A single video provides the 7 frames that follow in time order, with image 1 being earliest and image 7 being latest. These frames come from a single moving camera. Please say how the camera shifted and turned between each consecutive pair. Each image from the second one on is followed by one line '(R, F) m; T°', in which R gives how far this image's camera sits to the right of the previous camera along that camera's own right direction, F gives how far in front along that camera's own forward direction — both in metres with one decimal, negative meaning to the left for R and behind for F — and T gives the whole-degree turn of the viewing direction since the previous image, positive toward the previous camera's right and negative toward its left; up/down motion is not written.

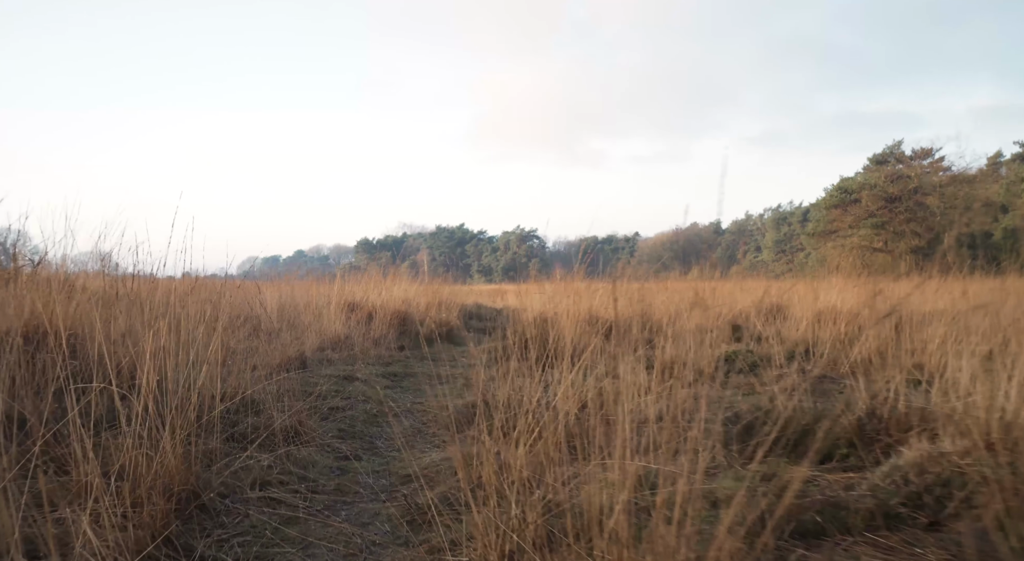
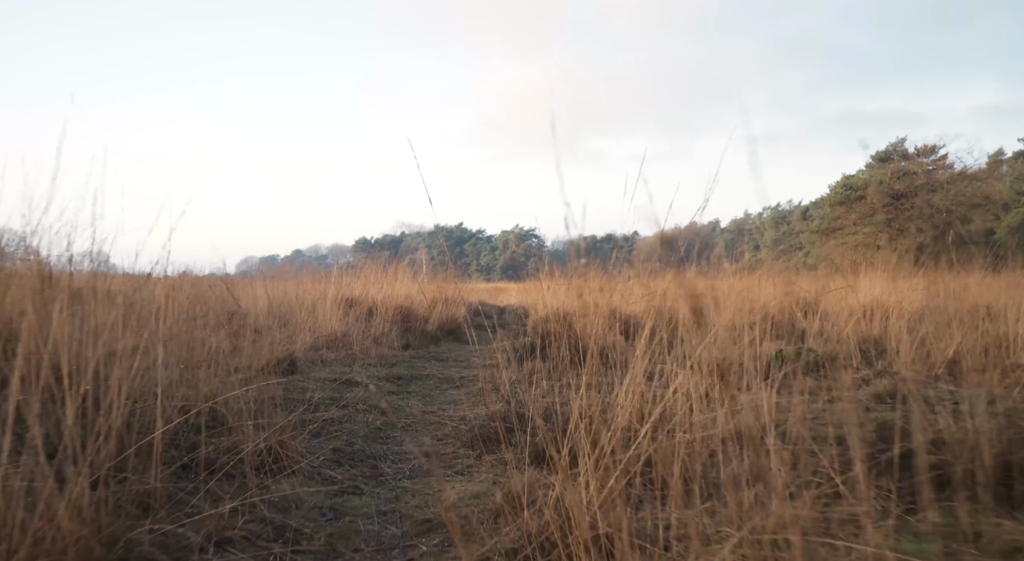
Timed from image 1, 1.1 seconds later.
(-0.2, +0.7) m; 0°
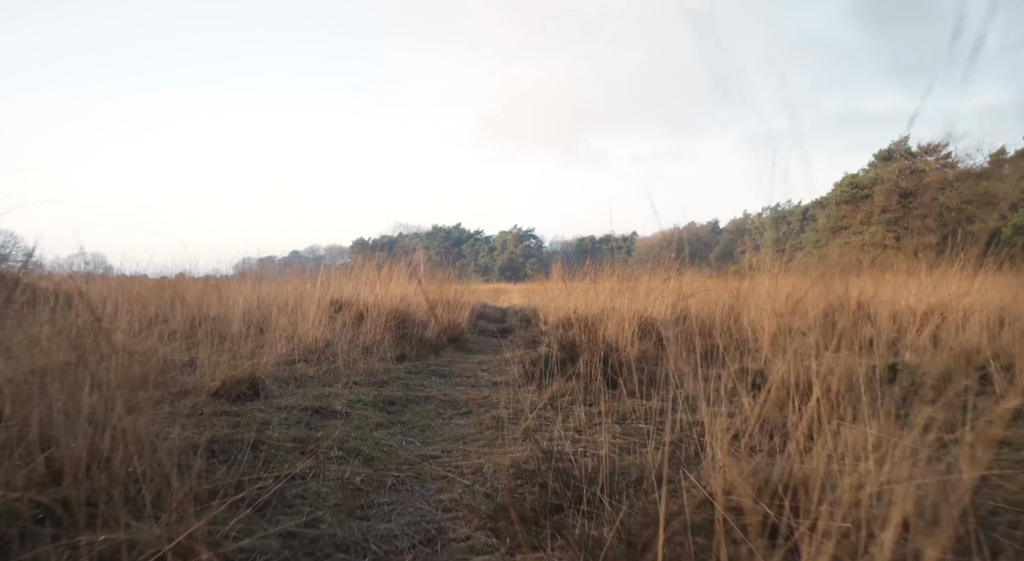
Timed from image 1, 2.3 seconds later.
(-0.1, +1.0) m; 0°
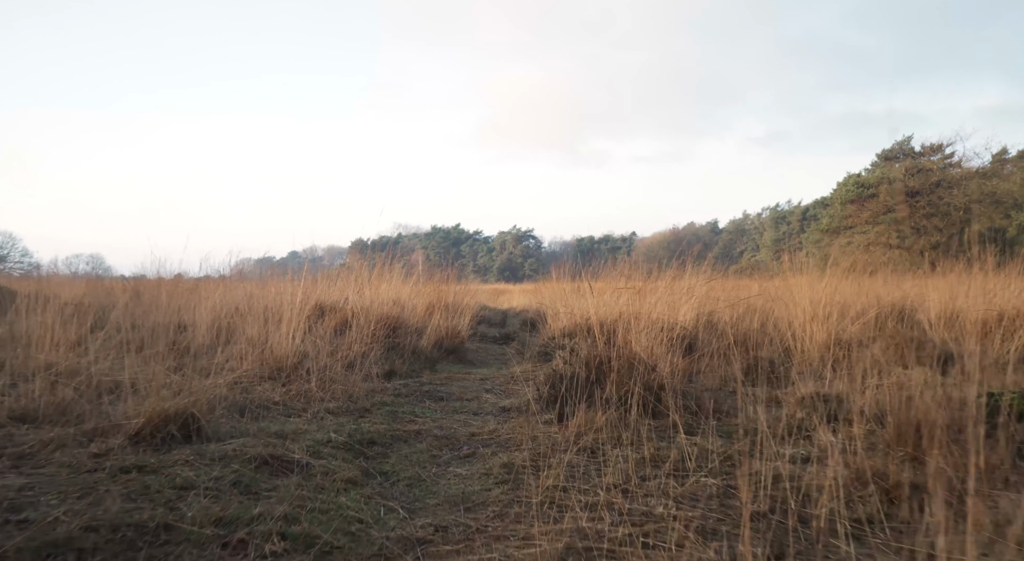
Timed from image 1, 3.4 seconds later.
(-0.1, +0.8) m; 0°
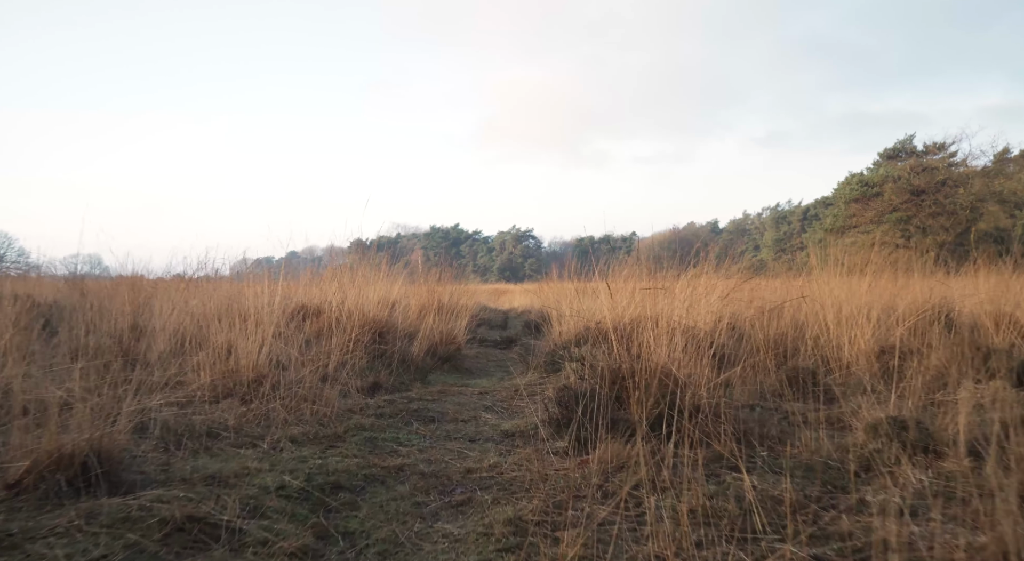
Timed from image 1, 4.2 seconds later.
(0.0, +0.6) m; 0°
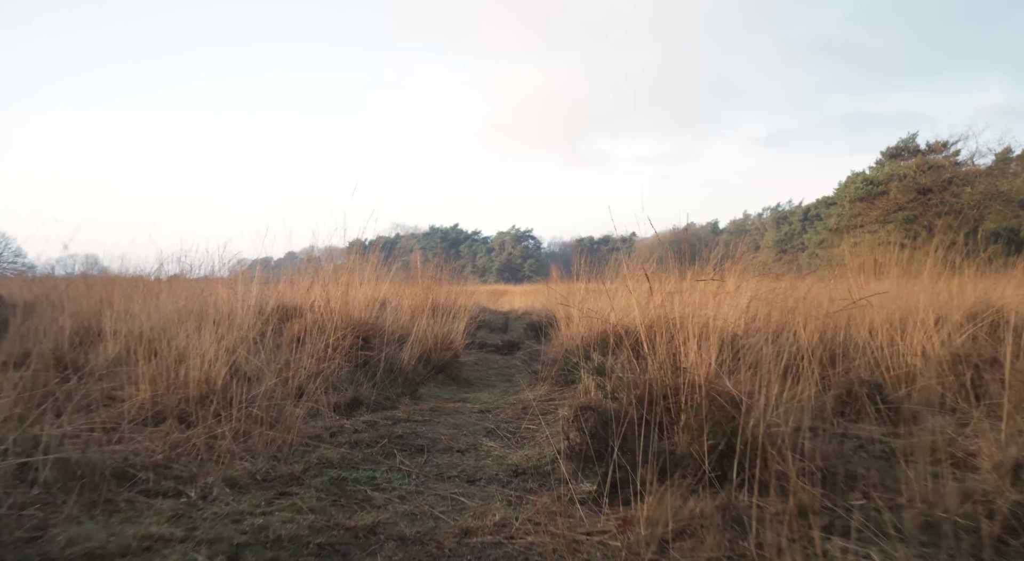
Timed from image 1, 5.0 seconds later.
(0.0, +0.7) m; 0°
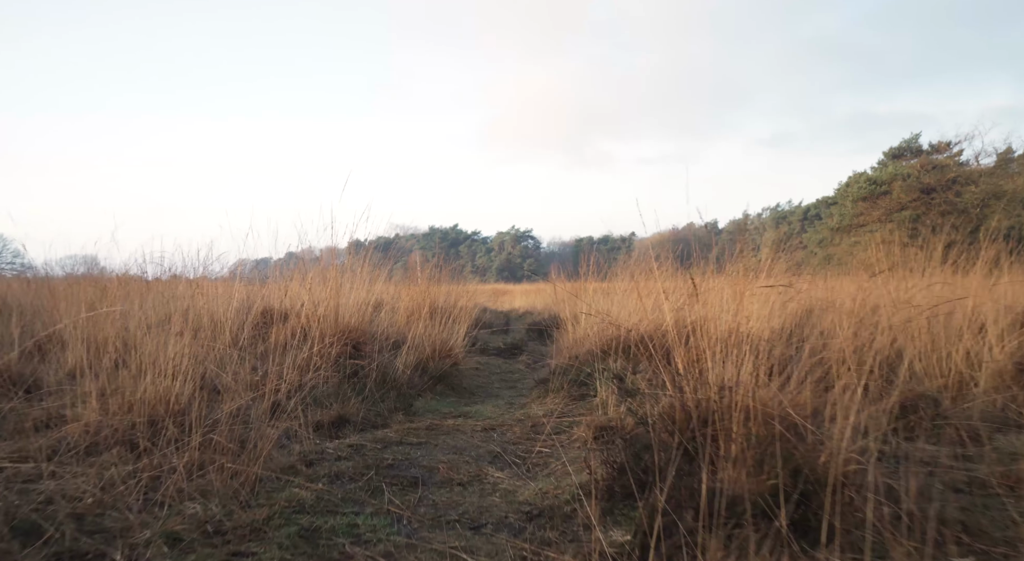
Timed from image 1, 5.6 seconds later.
(0.0, +0.4) m; 0°
